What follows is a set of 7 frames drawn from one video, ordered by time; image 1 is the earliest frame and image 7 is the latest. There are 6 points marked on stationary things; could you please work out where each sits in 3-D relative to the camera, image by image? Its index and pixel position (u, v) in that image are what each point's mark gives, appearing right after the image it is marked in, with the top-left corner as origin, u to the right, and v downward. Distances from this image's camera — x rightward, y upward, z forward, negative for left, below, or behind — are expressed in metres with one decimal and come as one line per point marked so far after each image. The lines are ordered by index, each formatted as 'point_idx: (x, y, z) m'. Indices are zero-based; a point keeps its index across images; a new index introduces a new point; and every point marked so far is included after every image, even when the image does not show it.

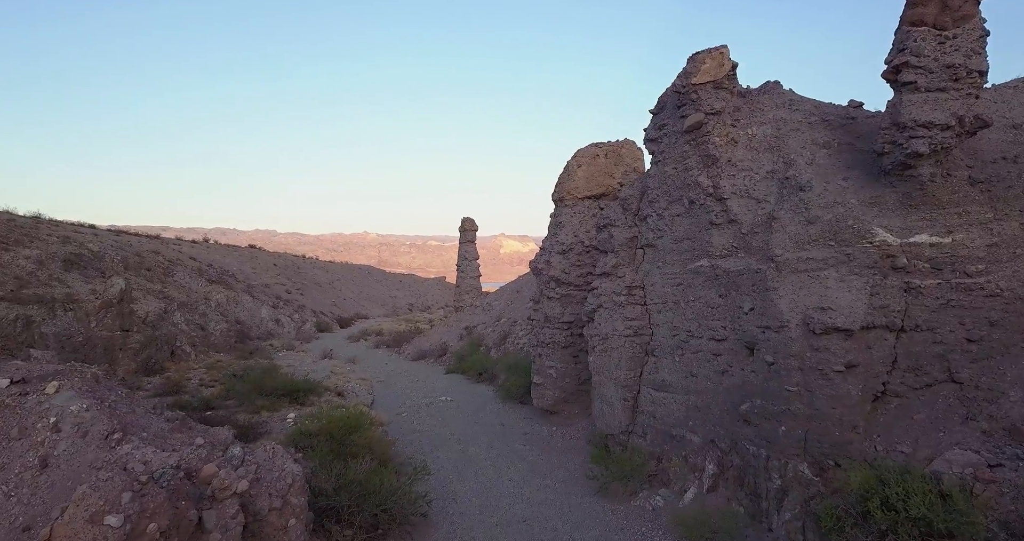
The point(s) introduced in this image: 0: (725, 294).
0: (+2.1, -0.2, +5.0) m
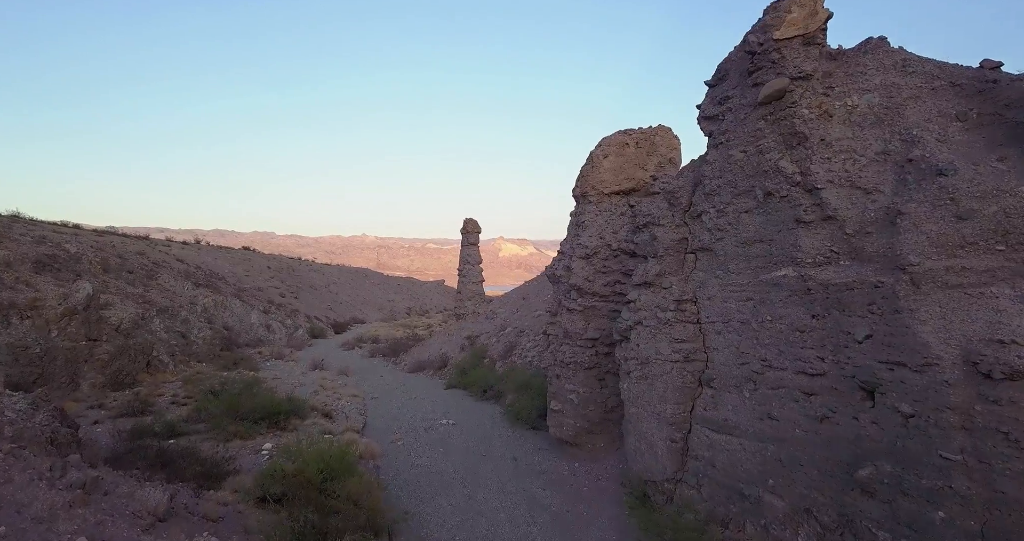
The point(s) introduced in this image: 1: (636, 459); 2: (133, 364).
0: (+2.3, -0.3, +3.7) m
1: (+1.3, -2.1, +5.7) m
2: (-9.8, -2.4, +13.3) m
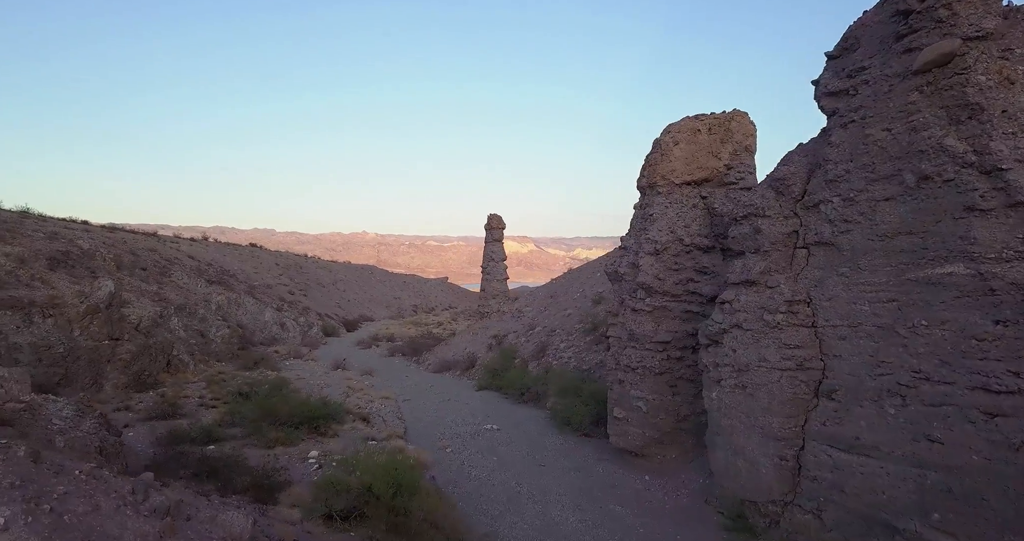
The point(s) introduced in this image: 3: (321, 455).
0: (+3.1, -0.3, +3.2) m
1: (+2.1, -2.1, +5.1) m
2: (-9.0, -2.3, +12.8) m
3: (-2.6, -2.5, +6.8) m
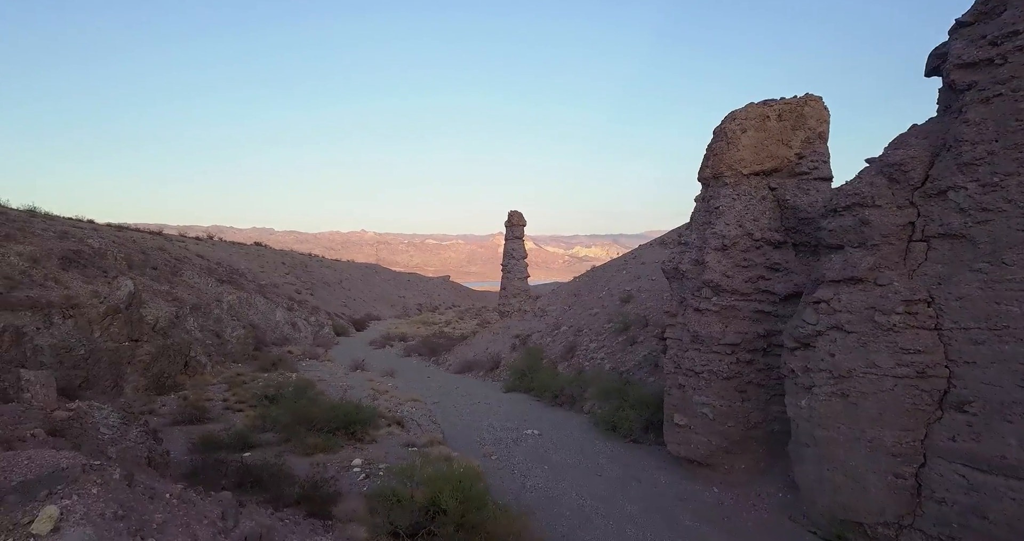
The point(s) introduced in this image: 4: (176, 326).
0: (+3.8, -0.3, +2.7) m
1: (+2.8, -2.0, +4.7) m
2: (-8.2, -2.3, +12.4) m
3: (-1.9, -2.5, +6.4) m
4: (-9.0, -1.5, +13.5) m
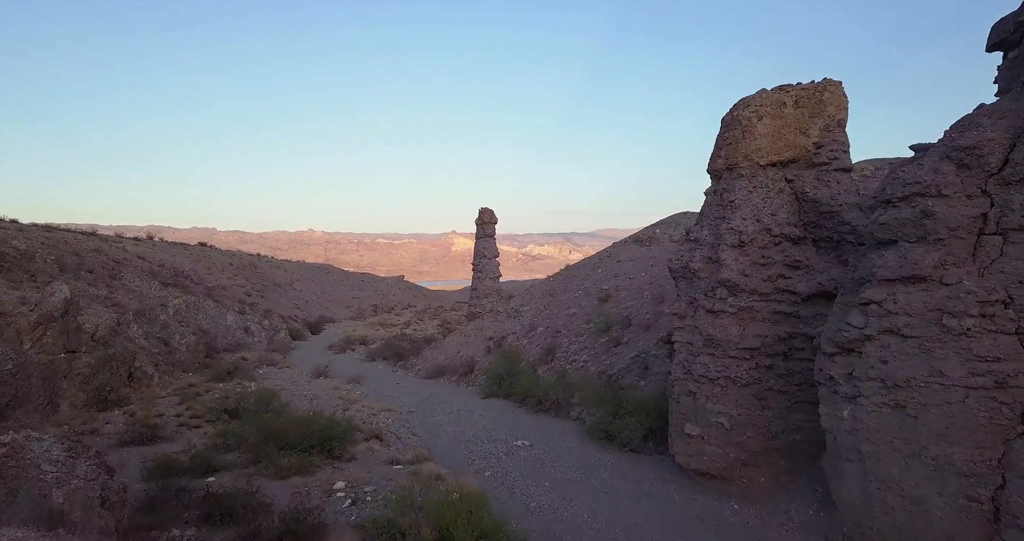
0: (+4.1, -0.3, +2.5) m
1: (+3.0, -2.0, +4.3) m
2: (-8.7, -2.3, +11.0) m
3: (-1.9, -2.5, +5.6) m
4: (-9.6, -1.5, +12.1) m
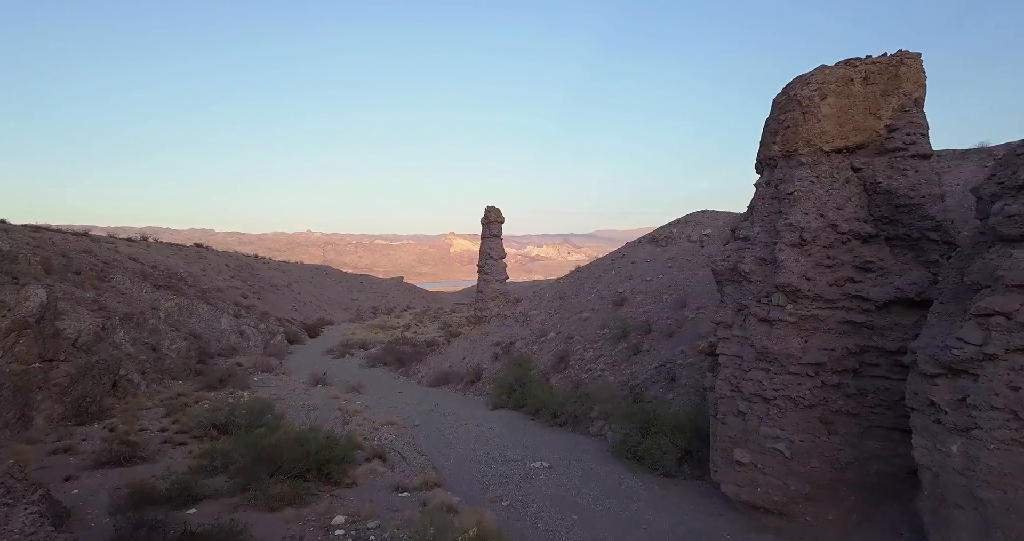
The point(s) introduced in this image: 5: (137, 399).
0: (+4.4, -0.3, +1.7) m
1: (+3.3, -2.1, +3.5) m
2: (-8.4, -2.4, +10.2) m
3: (-1.6, -2.5, +4.8) m
4: (-9.3, -1.6, +11.3) m
5: (-8.4, -2.9, +11.3) m
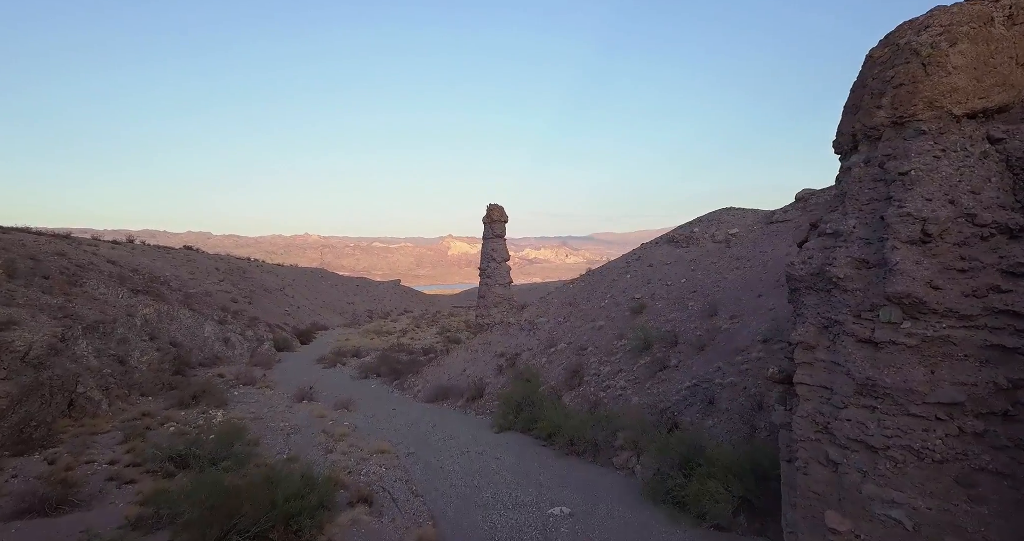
0: (+4.6, -0.3, +0.4) m
1: (+3.4, -2.1, +2.2) m
2: (-8.3, -2.5, +8.9) m
3: (-1.5, -2.5, +3.5) m
4: (-9.2, -1.7, +9.9) m
5: (-8.2, -2.9, +9.9) m
